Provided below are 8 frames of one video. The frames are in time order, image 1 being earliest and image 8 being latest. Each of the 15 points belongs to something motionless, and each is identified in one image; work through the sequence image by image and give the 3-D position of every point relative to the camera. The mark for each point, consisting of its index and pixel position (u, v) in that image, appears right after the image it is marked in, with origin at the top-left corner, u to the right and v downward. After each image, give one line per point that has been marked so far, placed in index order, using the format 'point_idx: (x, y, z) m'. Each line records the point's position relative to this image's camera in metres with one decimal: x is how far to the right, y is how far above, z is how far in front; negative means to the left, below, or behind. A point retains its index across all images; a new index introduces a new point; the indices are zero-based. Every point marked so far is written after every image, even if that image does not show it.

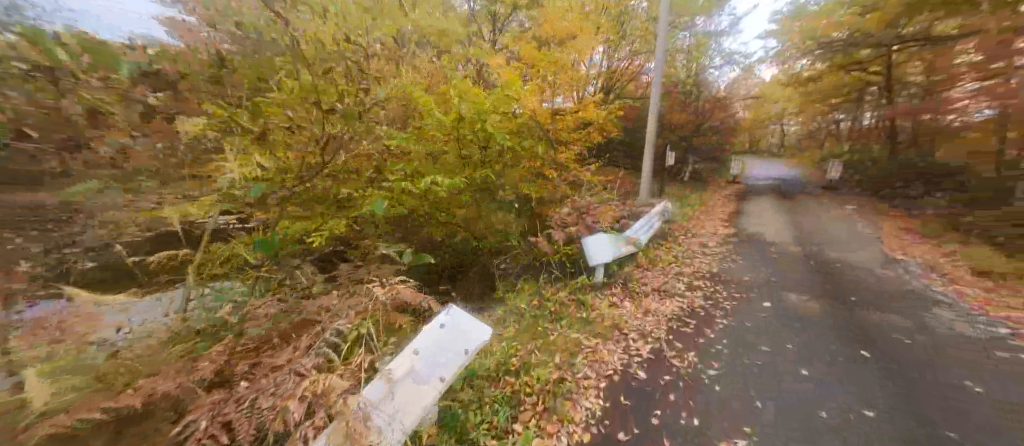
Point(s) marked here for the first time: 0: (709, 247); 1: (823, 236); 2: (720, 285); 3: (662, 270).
0: (+4.5, -0.5, +7.7) m
1: (+7.9, -0.3, +8.7) m
2: (+3.4, -1.0, +5.6) m
3: (+2.7, -0.8, +6.1) m
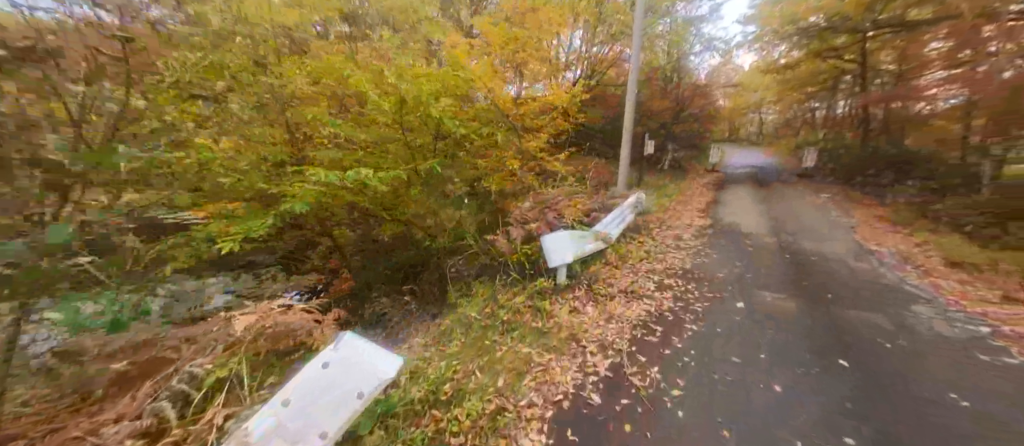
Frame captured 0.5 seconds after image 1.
0: (+3.7, -0.4, +7.4) m
1: (+7.1, -0.1, +8.5) m
2: (+2.7, -0.9, +5.2) m
3: (+2.0, -0.7, +5.7) m
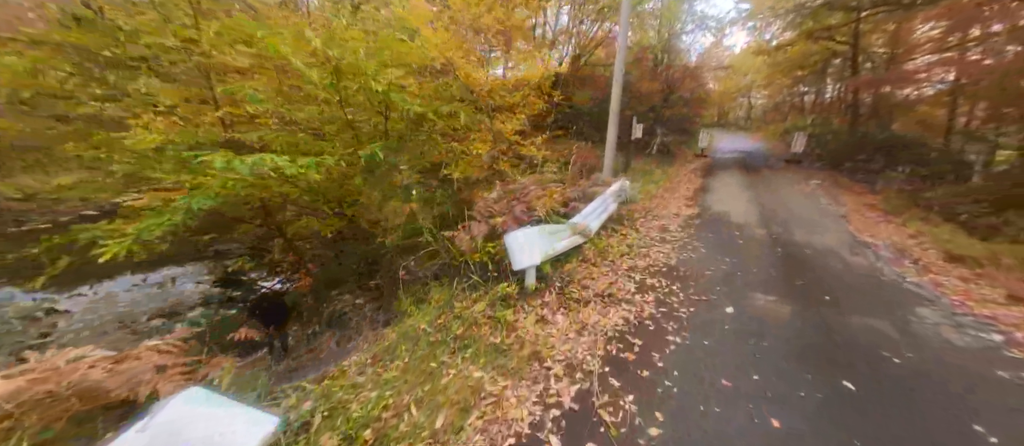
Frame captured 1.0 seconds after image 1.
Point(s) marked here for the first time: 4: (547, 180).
0: (+3.1, -0.2, +6.9) m
1: (+6.6, +0.2, +8.1) m
2: (+2.3, -0.8, +4.7) m
3: (+1.5, -0.6, +5.1) m
4: (+0.7, +0.8, +6.5) m
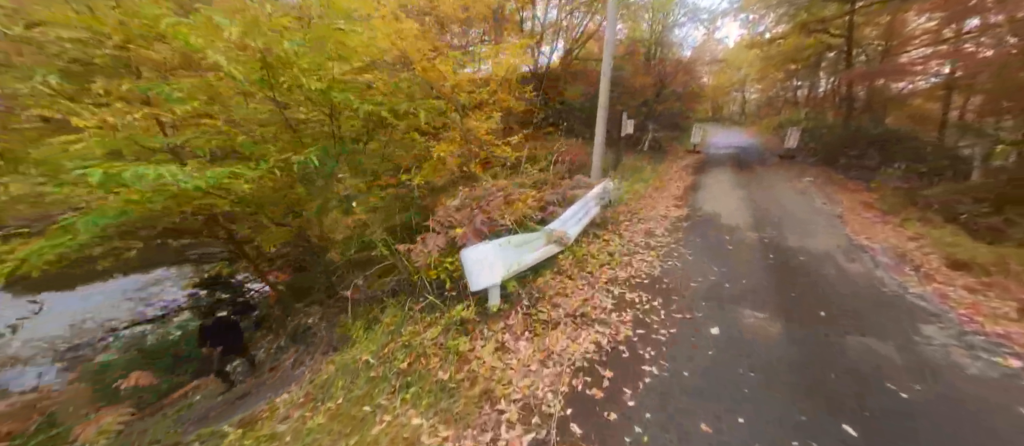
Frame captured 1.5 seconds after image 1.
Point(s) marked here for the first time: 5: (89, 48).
0: (+2.7, -0.2, +6.4) m
1: (+6.1, +0.2, +7.7) m
2: (+1.8, -0.9, +4.2) m
3: (+1.1, -0.7, +4.7) m
4: (+0.2, +0.7, +6.0) m
5: (-4.8, +2.0, +3.8) m
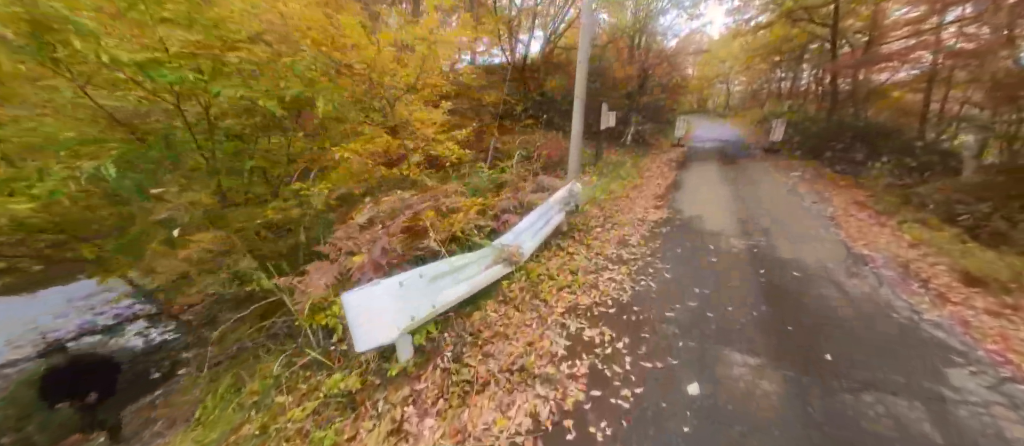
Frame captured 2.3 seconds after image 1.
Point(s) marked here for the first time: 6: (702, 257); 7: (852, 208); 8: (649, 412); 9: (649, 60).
0: (+1.9, -0.4, +5.6) m
1: (+5.3, +0.1, +6.9) m
2: (+1.1, -1.1, +3.4) m
3: (+0.3, -0.9, +3.8) m
4: (-0.6, +0.5, +5.1) m
5: (-5.5, +1.7, +2.7) m
6: (+2.9, -0.5, +5.3) m
7: (+7.8, +0.4, +7.8) m
8: (+1.0, -1.4, +2.5) m
9: (+7.1, +8.5, +17.8) m
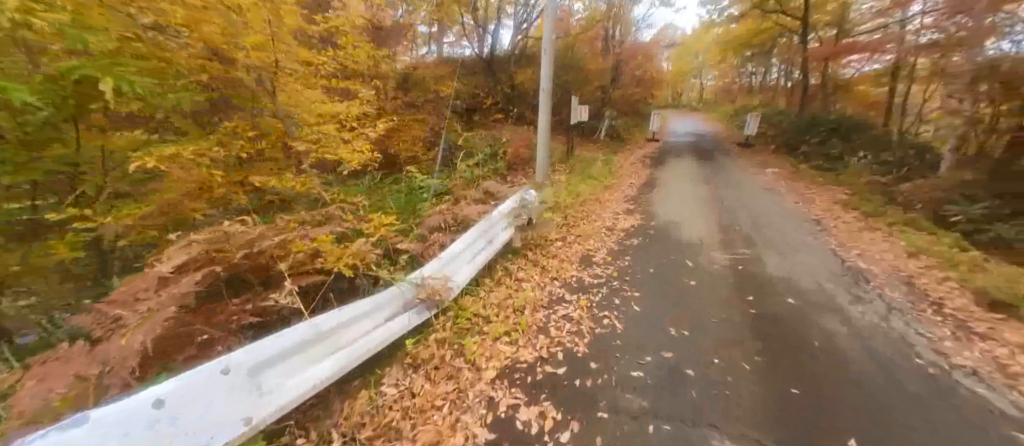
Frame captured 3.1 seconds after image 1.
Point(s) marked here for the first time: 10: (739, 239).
0: (+1.1, -0.6, +4.6) m
1: (+4.4, 0.0, +6.2) m
2: (+0.5, -1.4, +2.4) m
3: (-0.4, -1.2, +2.8) m
4: (-1.4, +0.3, +4.0) m
5: (-6.1, +1.3, +1.3) m
6: (+2.1, -0.7, +4.4) m
7: (+6.8, +0.3, +7.2) m
8: (+0.4, -1.7, +1.6) m
9: (+5.5, +8.6, +17.0) m
10: (+3.7, -0.3, +5.5) m
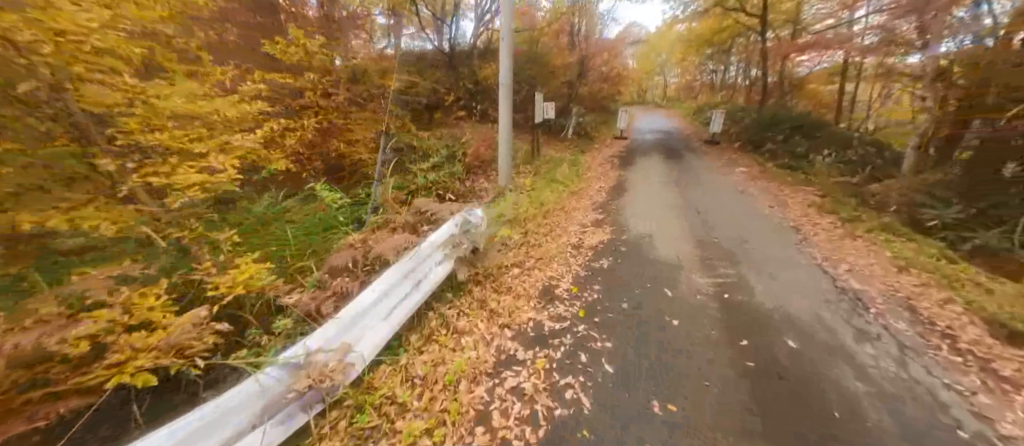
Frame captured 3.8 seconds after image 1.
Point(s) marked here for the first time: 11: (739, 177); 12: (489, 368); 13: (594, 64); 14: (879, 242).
0: (+0.5, -0.9, +3.8) m
1: (+3.6, -0.2, +5.6) m
2: (0.0, -1.7, +1.5) m
3: (-0.8, -1.5, +1.8) m
4: (-1.9, -0.1, +2.9) m
5: (-6.5, +0.8, -0.1) m
6: (+1.5, -0.9, +3.6) m
7: (+5.9, +0.2, +6.8) m
8: (+0.1, -2.0, +0.7) m
9: (+3.6, +8.5, +16.4) m
10: (+3.0, -0.5, +4.9) m
11: (+6.4, +1.3, +9.7) m
12: (-0.2, -1.1, +2.8) m
13: (+4.1, +8.1, +17.1) m
14: (+5.9, -0.3, +5.4) m
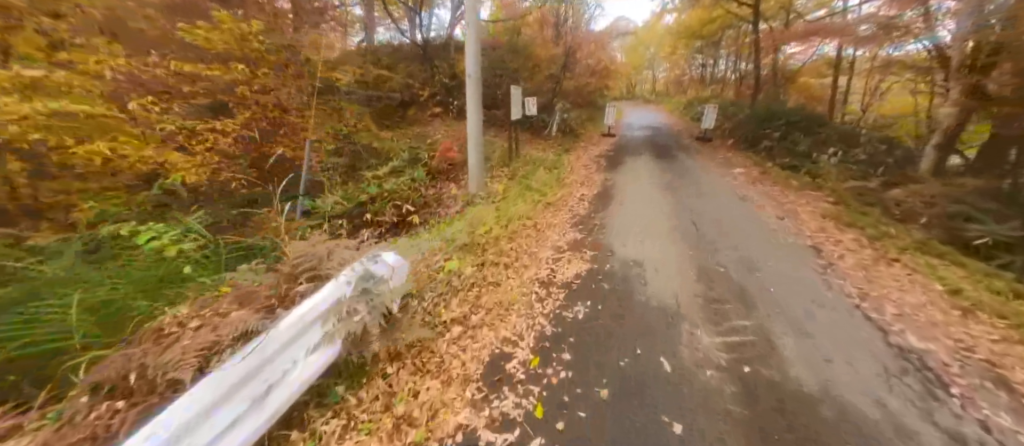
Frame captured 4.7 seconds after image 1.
0: (-0.1, -1.2, +2.6) m
1: (+3.0, -0.5, +4.5) m
2: (-0.4, -2.1, +0.3) m
3: (-1.3, -1.9, +0.6) m
4: (-2.5, -0.5, +1.7) m
5: (-7.0, +0.3, -1.5) m
6: (+1.0, -1.3, +2.5) m
7: (+5.3, -0.1, +5.7) m
8: (-0.4, -2.4, -0.5) m
9: (+2.6, +8.3, +15.2) m
10: (+2.4, -0.8, +3.8) m
11: (+5.7, +1.1, +8.7) m
12: (-0.7, -1.5, +1.7) m
13: (+3.1, +7.9, +15.9) m
14: (+5.3, -0.5, +4.4) m
